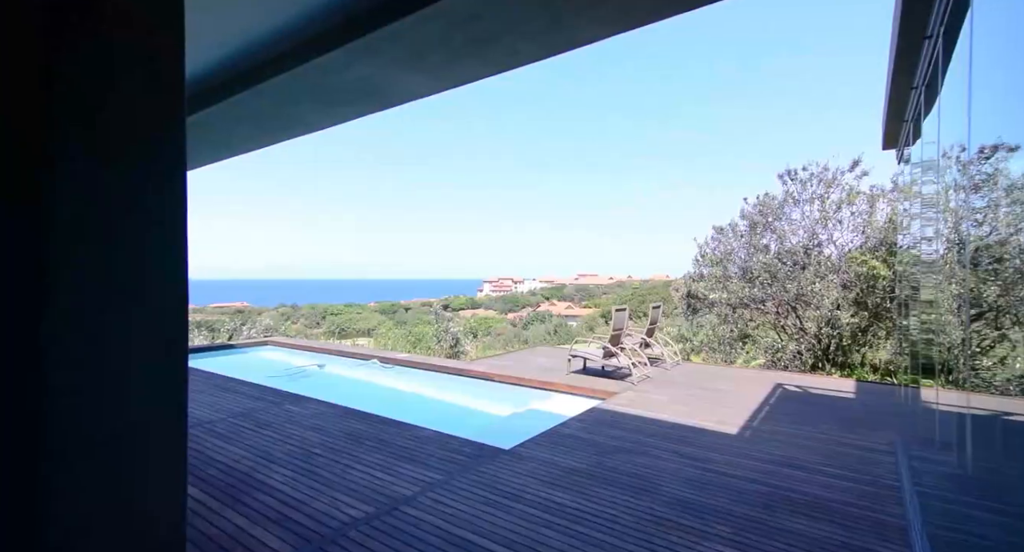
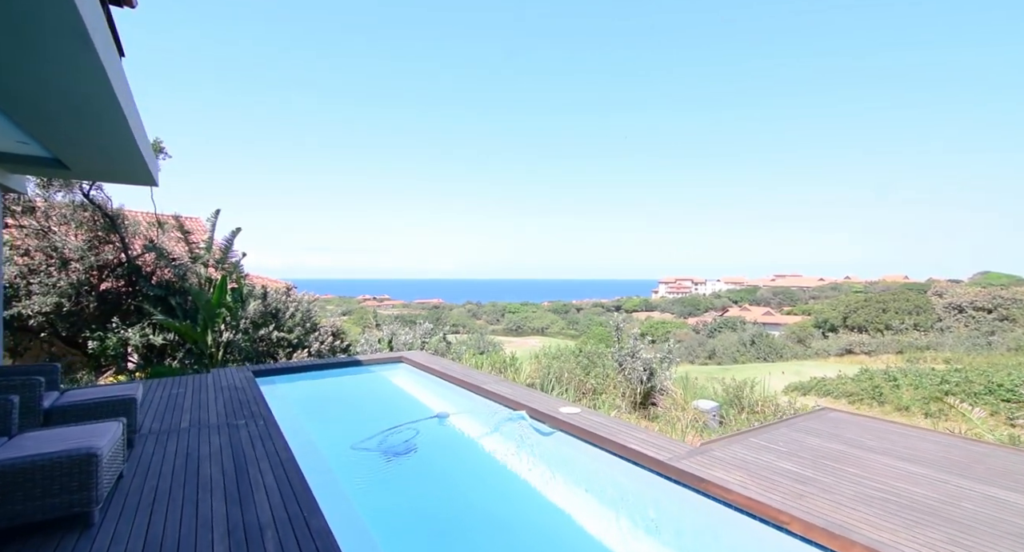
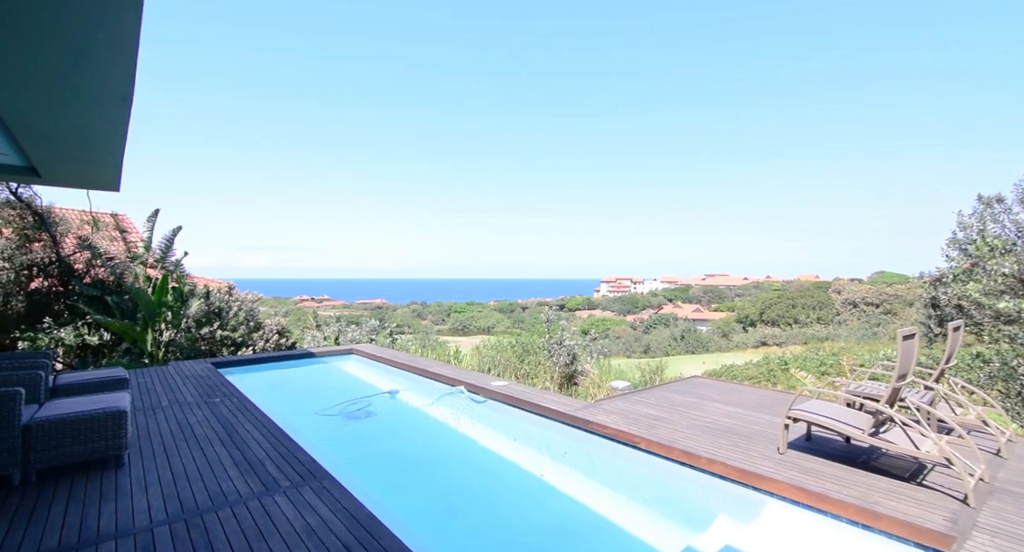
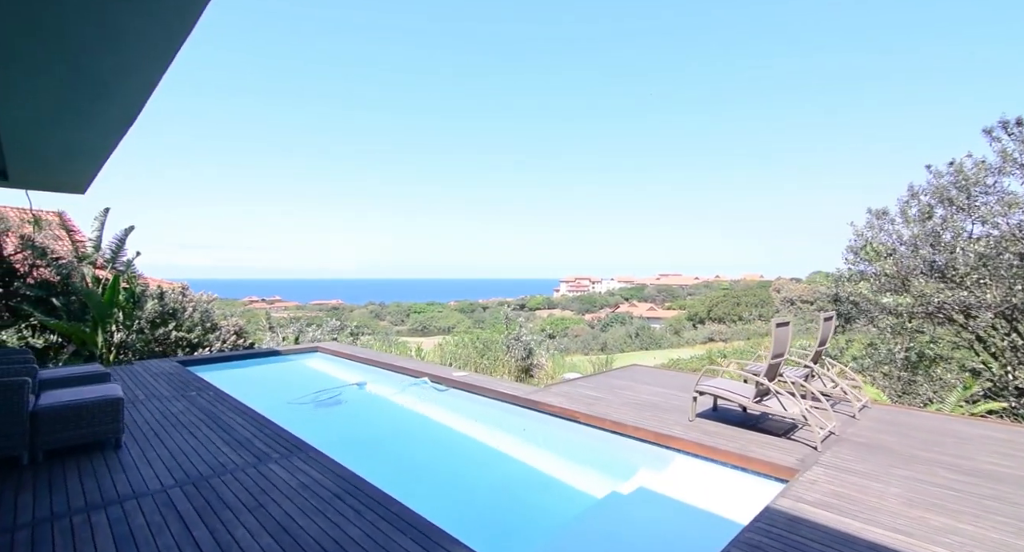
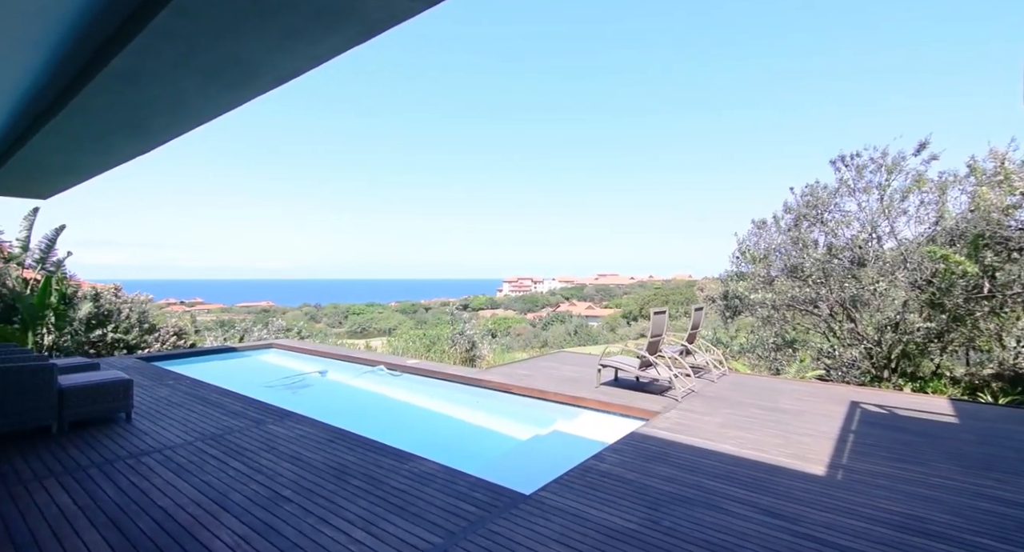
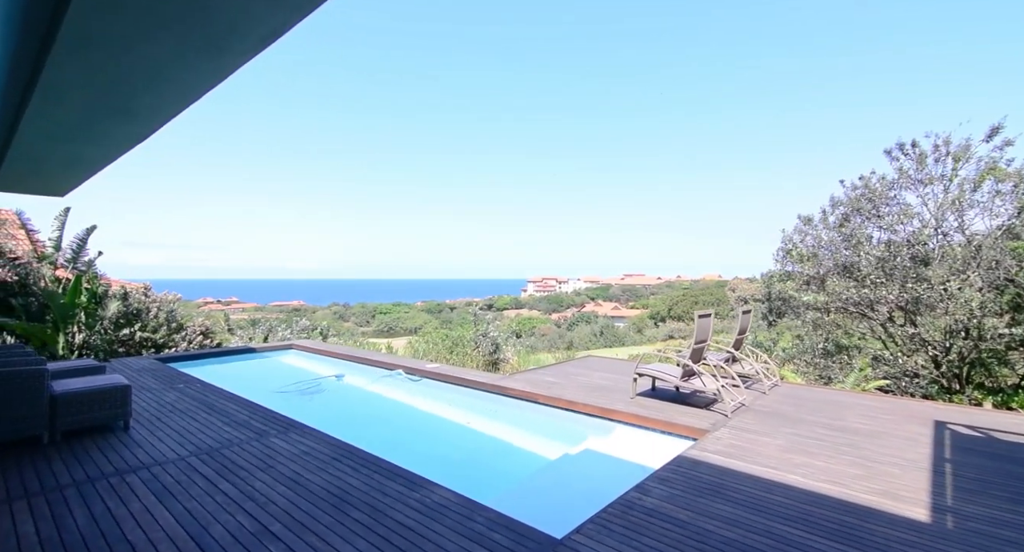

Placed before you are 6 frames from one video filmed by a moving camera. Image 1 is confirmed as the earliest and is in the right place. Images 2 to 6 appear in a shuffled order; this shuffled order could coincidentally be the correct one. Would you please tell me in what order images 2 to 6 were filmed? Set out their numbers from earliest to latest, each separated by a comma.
5, 6, 4, 3, 2
